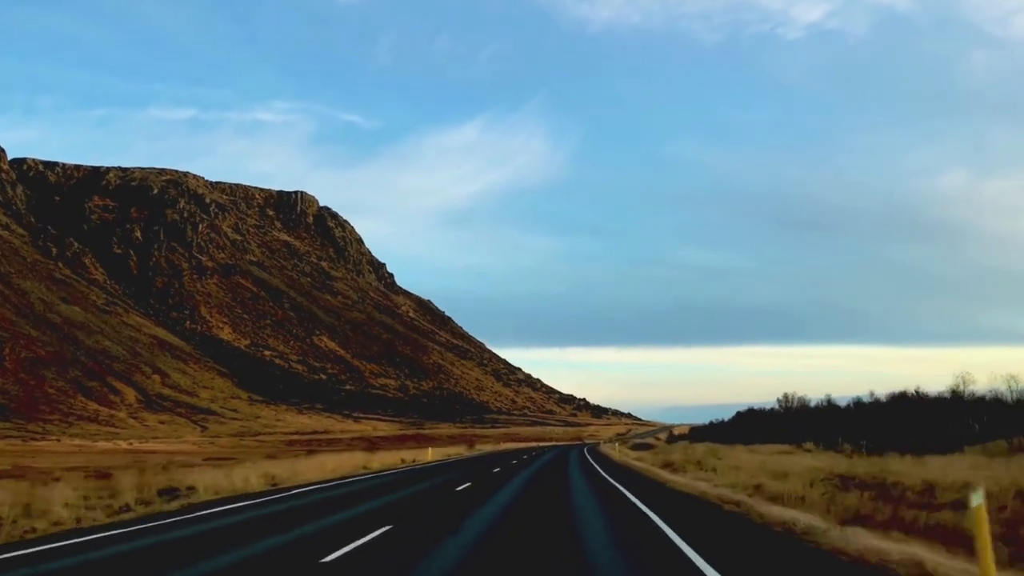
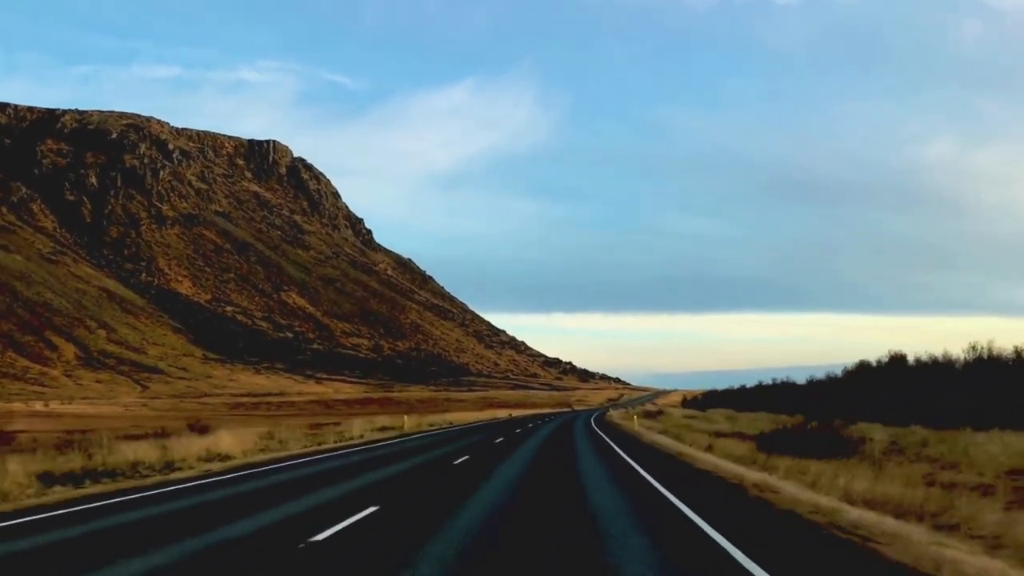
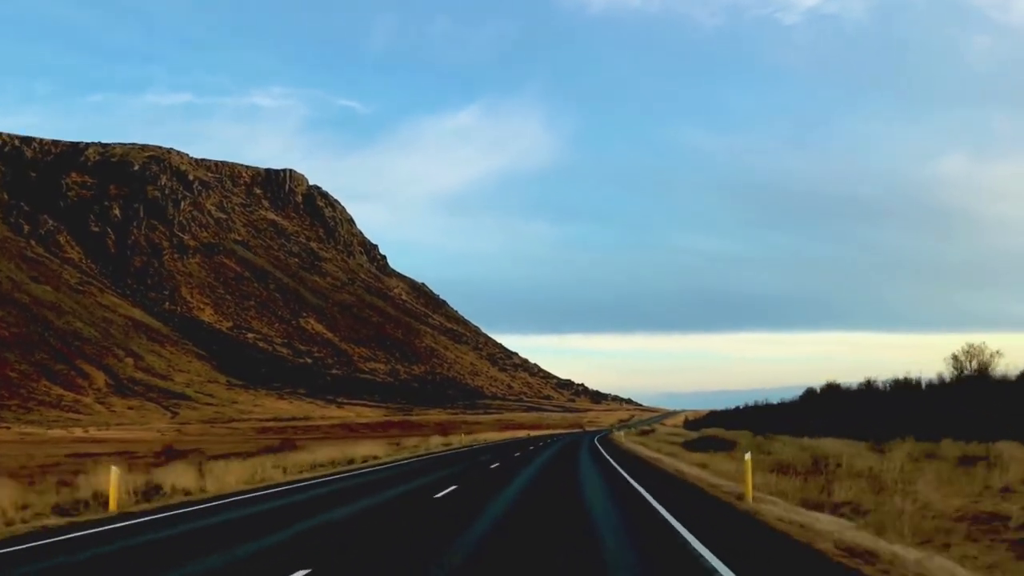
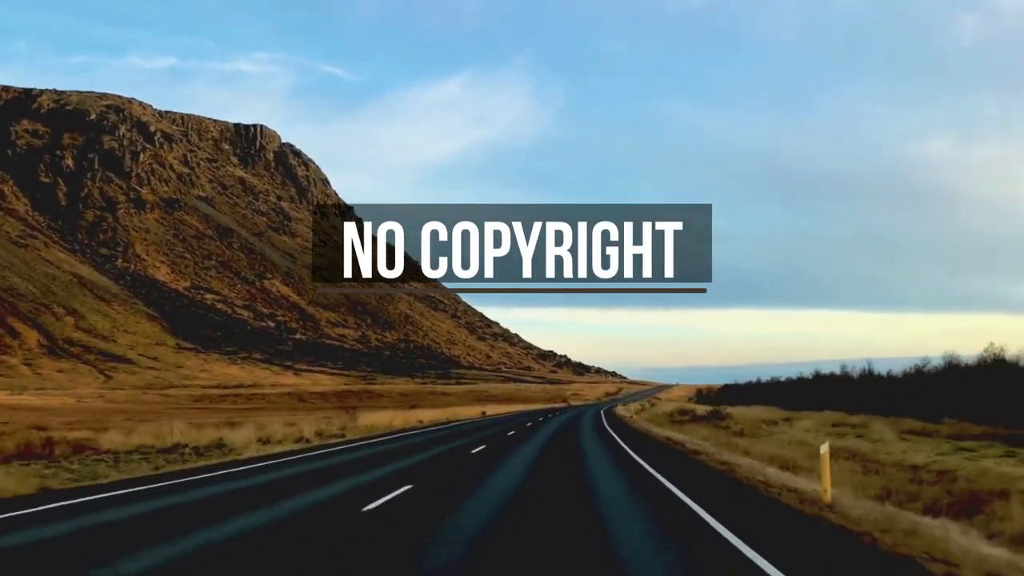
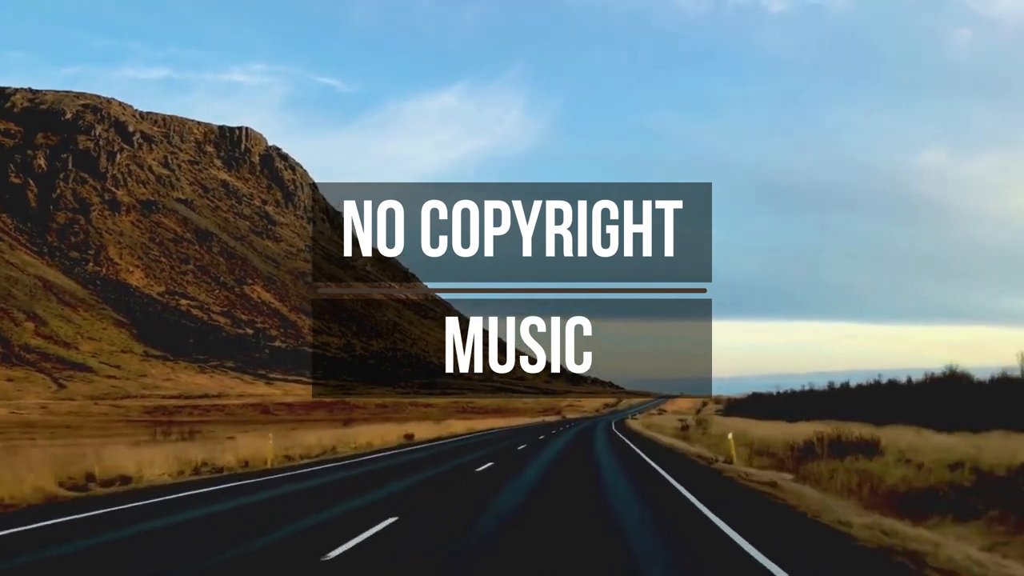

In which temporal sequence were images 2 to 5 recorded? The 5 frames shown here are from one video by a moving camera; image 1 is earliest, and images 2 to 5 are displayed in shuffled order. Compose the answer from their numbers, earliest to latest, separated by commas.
3, 2, 4, 5
